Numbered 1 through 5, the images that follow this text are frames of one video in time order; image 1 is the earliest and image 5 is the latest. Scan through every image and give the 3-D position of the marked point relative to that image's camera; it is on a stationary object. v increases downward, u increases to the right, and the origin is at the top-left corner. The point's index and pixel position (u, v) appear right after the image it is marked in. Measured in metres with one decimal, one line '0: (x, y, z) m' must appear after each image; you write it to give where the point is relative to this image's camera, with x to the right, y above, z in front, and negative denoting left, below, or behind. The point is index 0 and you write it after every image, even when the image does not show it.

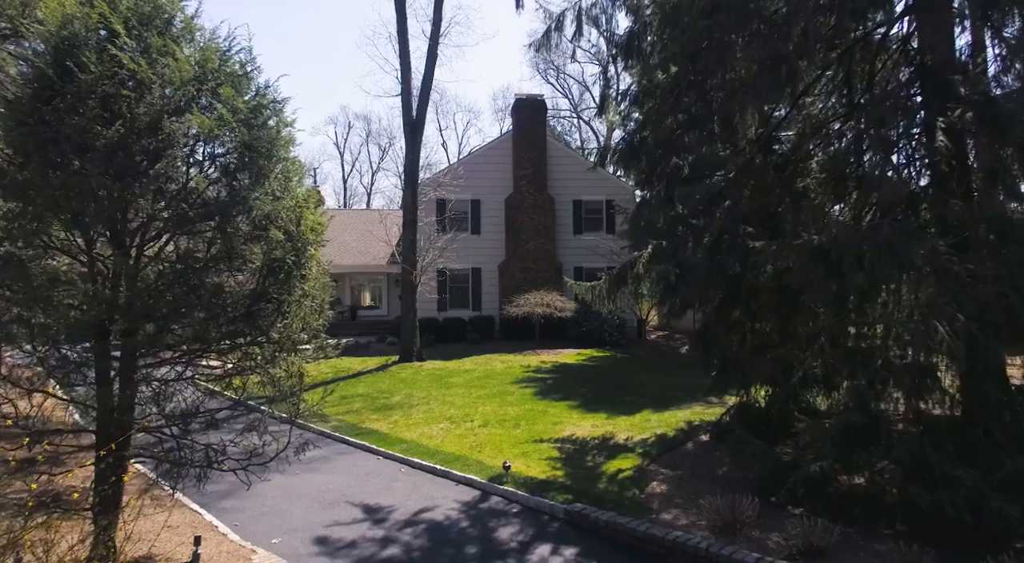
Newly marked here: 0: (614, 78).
0: (+1.7, +3.4, +10.2) m
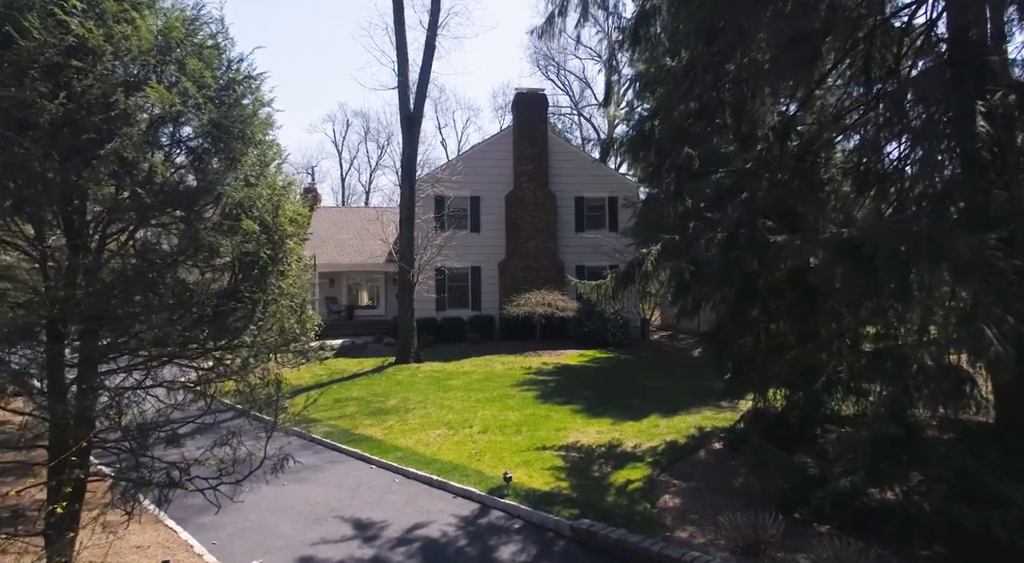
0: (+1.7, +3.4, +9.7) m
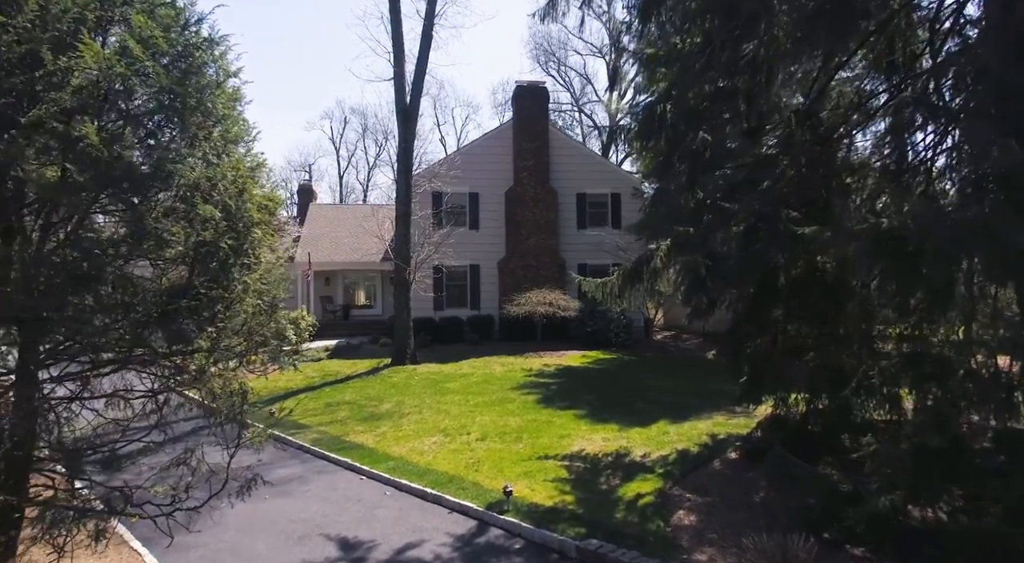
0: (+1.7, +3.4, +9.1) m
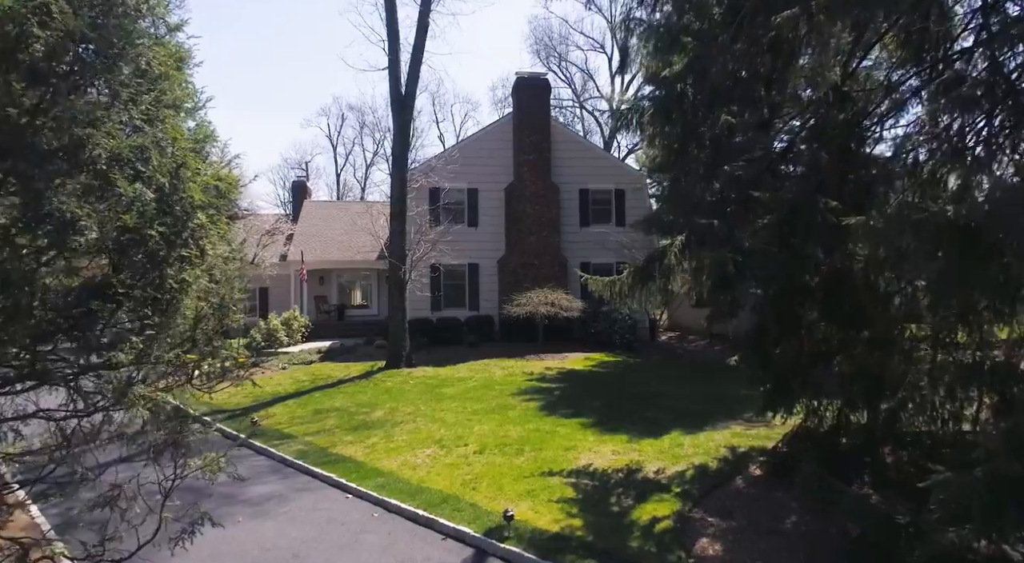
0: (+1.7, +3.5, +8.4) m
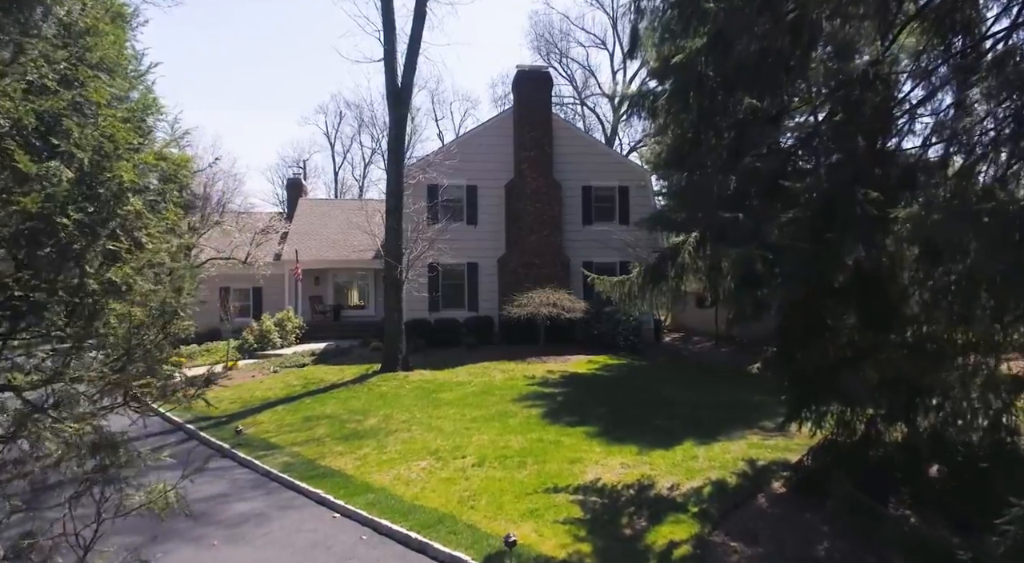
0: (+1.7, +3.5, +7.8) m
